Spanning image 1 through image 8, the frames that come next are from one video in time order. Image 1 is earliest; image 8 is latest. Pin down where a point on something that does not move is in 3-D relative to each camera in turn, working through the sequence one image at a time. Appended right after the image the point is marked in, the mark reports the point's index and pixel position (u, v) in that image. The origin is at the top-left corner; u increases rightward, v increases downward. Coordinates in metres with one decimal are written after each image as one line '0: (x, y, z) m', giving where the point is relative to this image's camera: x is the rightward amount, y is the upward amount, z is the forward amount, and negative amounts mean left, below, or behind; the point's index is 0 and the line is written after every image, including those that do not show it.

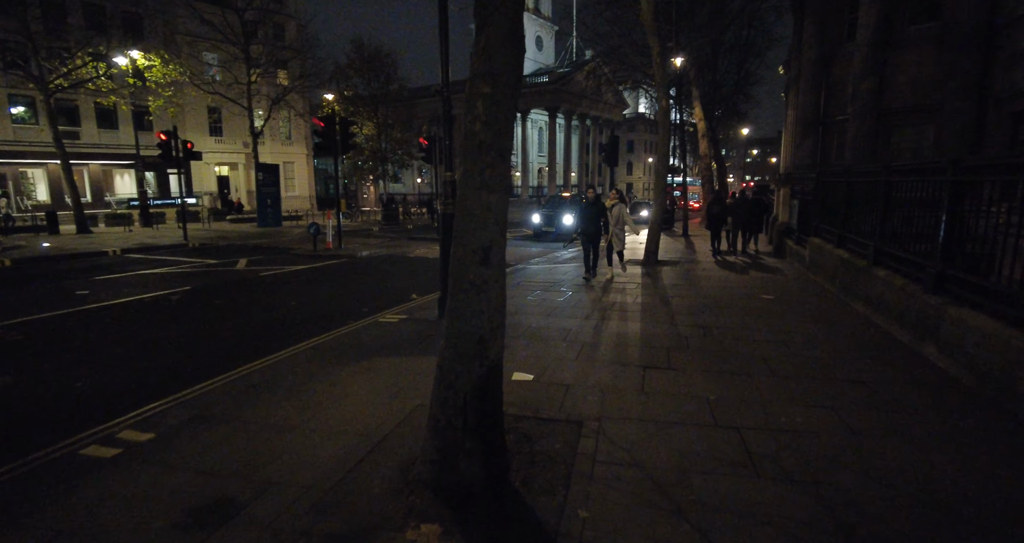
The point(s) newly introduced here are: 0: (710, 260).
0: (+5.1, +0.3, +13.9) m
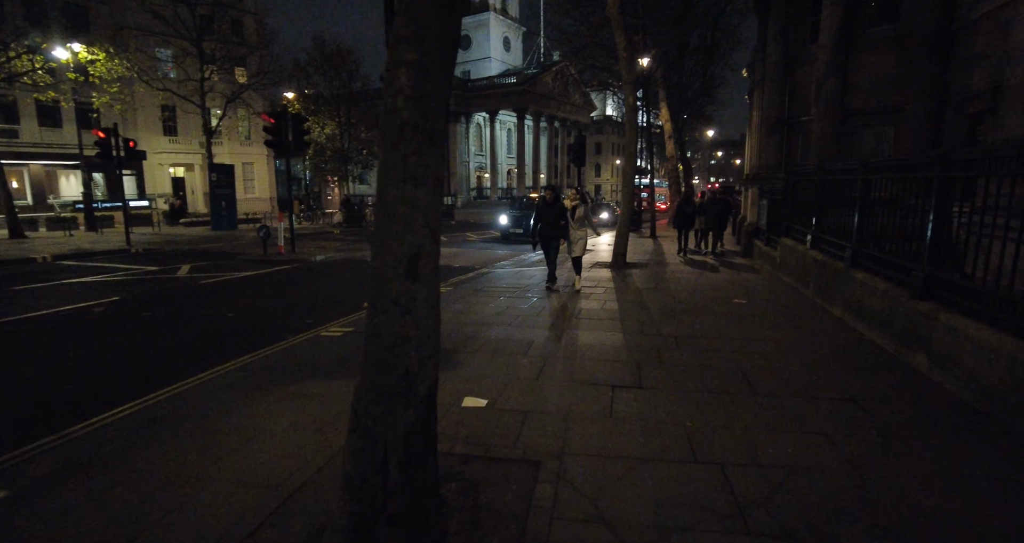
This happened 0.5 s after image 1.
0: (+4.2, +0.3, +13.6) m
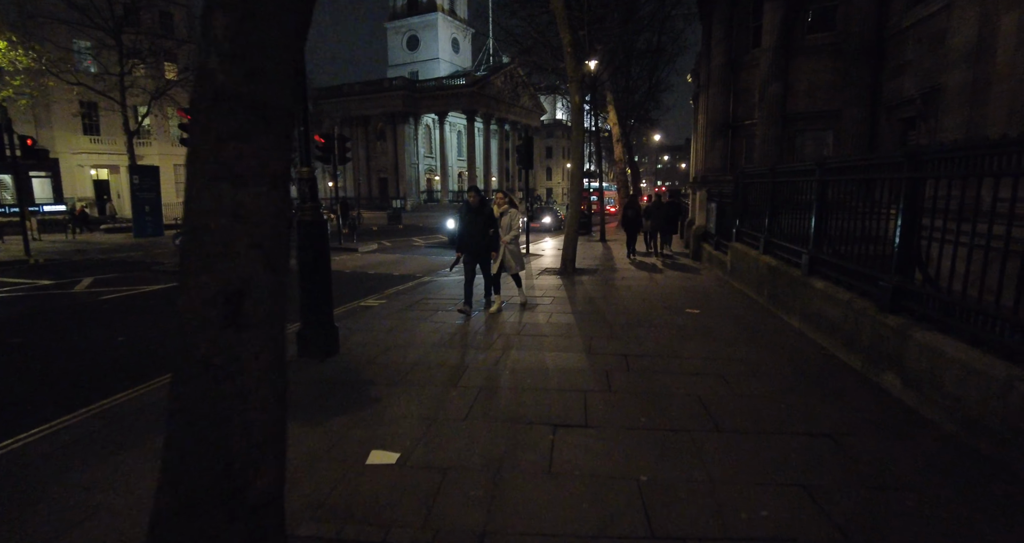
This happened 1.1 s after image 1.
0: (+2.8, +0.1, +13.2) m
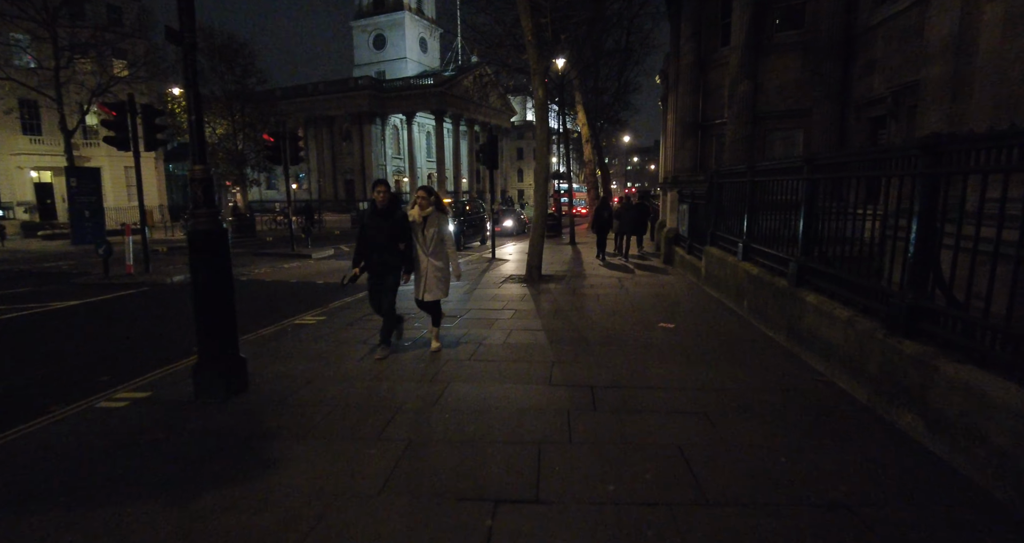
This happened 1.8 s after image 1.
0: (+2.0, 0.0, +12.4) m
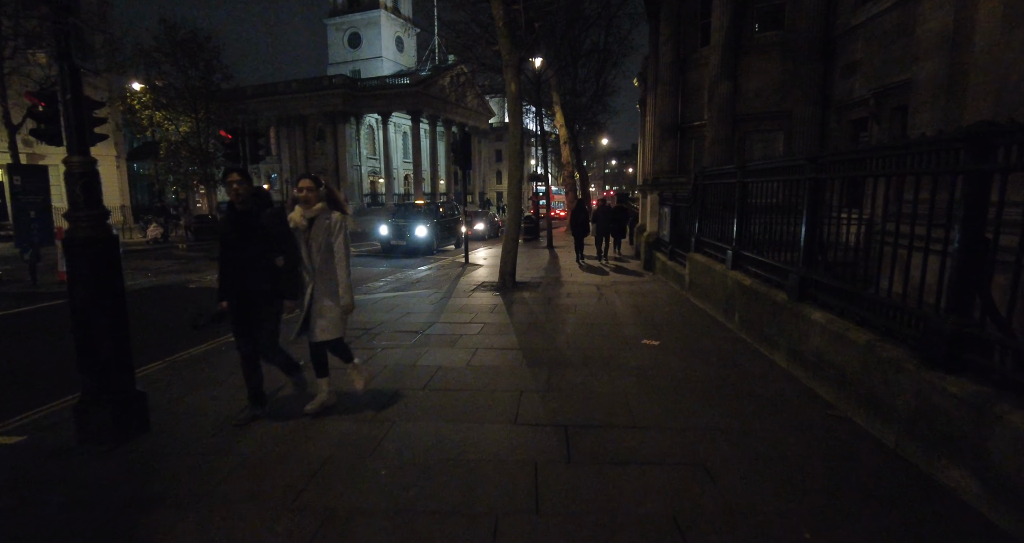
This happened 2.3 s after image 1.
0: (+1.4, -0.1, +11.8) m
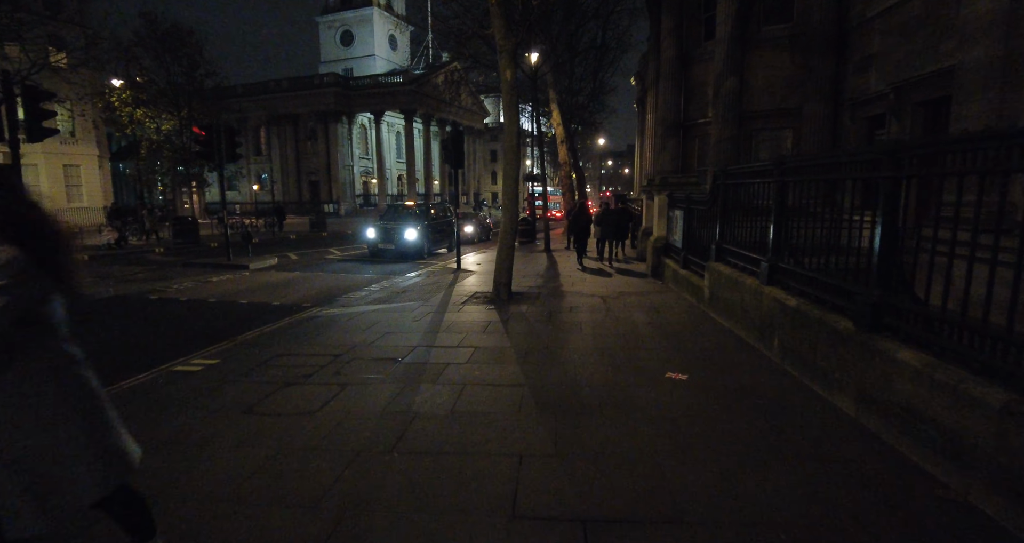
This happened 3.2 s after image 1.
0: (+1.3, -0.3, +10.7) m
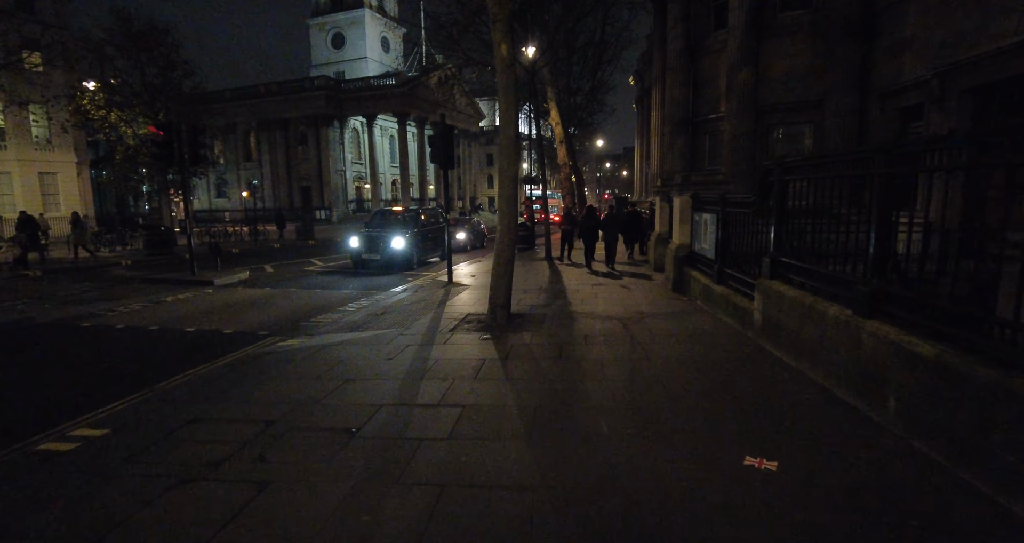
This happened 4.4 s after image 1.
0: (+1.3, -0.6, +9.1) m
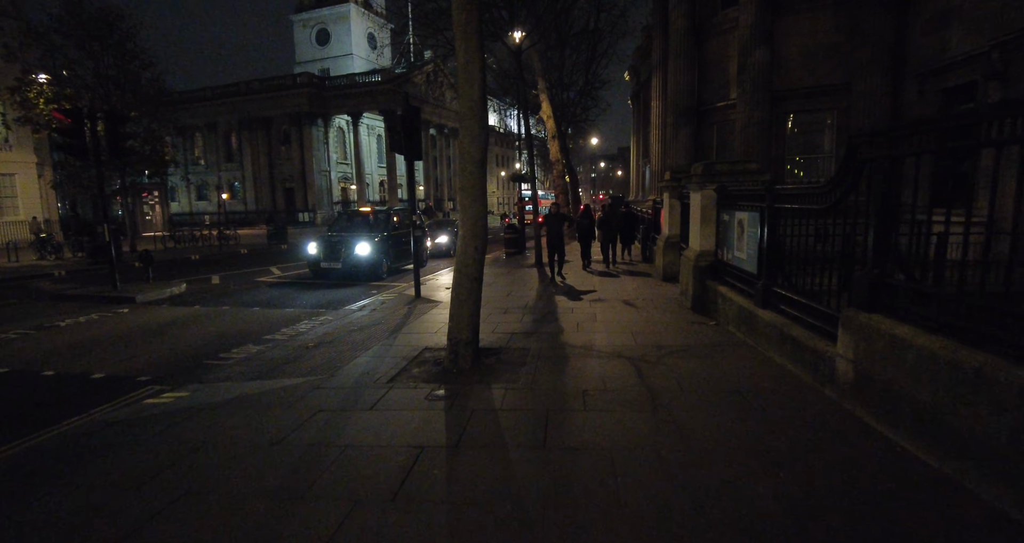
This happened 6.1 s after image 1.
0: (+0.9, -0.8, +7.0) m
